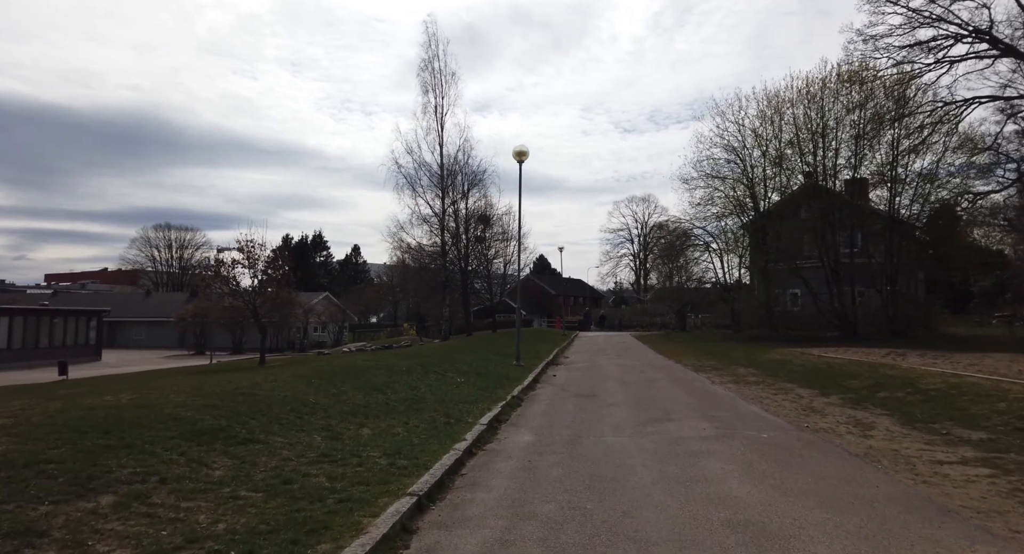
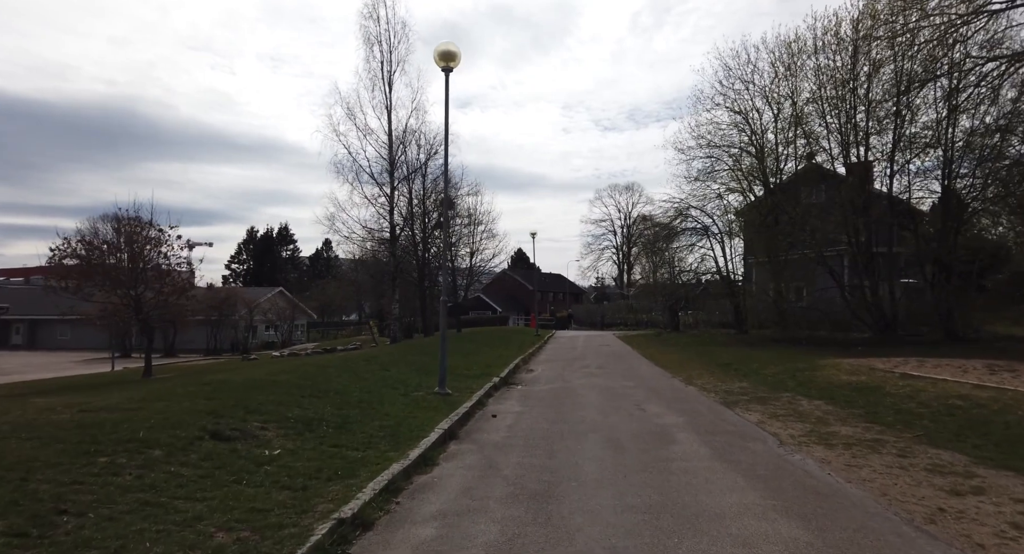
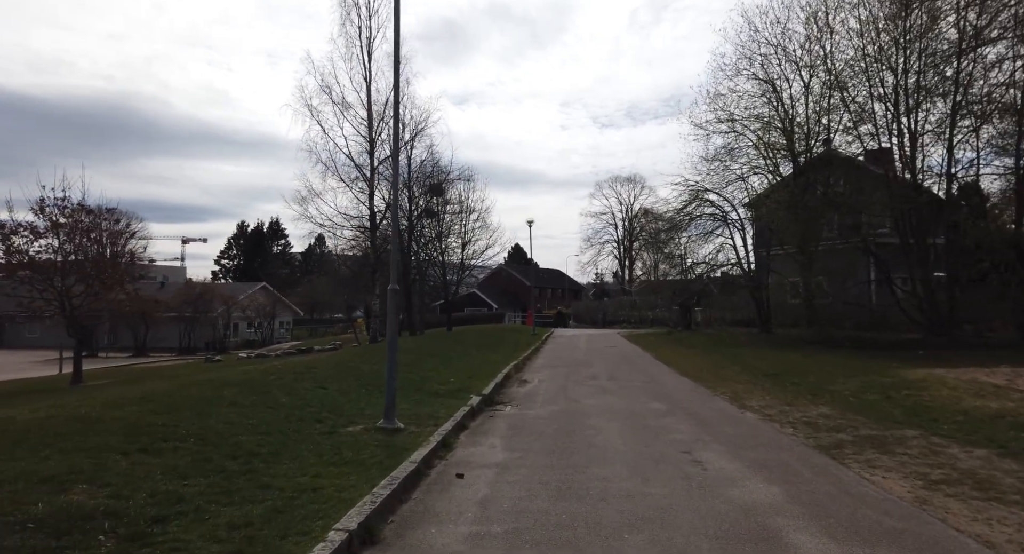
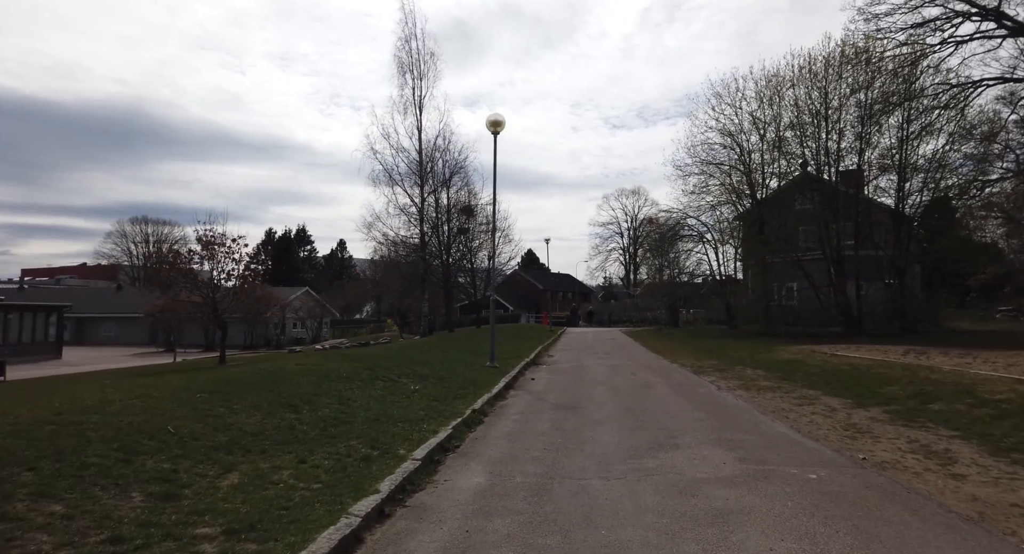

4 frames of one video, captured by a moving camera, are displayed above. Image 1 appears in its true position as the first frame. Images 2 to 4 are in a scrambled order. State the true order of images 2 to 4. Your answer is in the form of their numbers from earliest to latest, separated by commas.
4, 2, 3
